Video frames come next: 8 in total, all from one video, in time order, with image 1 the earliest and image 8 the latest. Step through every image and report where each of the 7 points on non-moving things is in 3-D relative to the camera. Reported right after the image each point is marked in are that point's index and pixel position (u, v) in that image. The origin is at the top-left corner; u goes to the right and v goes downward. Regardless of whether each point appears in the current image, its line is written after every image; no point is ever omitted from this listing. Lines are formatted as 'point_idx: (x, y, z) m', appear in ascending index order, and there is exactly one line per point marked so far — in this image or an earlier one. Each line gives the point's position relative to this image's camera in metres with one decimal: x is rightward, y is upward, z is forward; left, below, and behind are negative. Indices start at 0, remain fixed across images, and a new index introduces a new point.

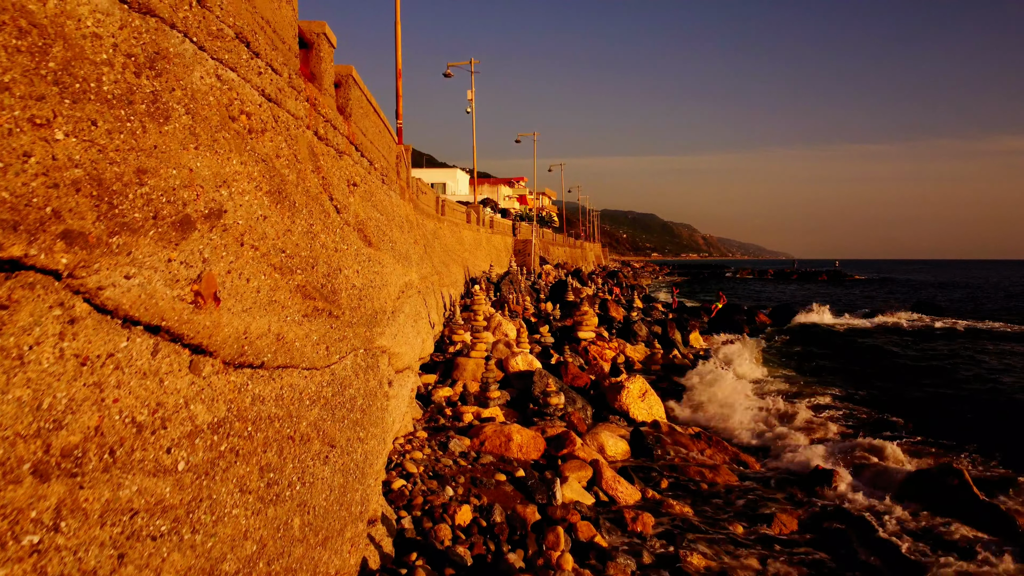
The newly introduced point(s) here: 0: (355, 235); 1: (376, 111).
0: (-1.5, +0.5, +5.3) m
1: (-1.8, +2.3, +7.4) m
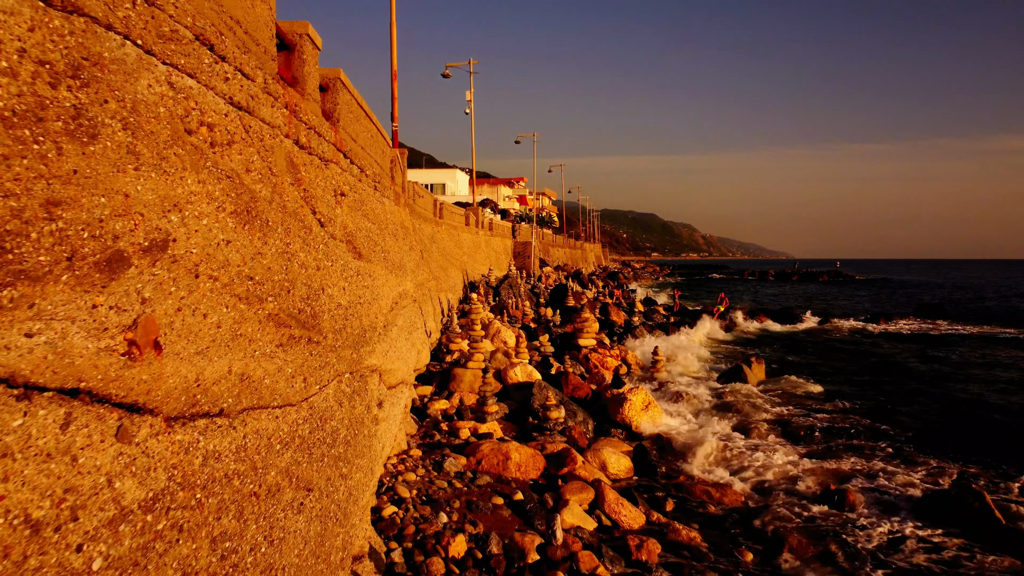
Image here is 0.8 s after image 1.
0: (-1.5, +0.3, +5.0) m
1: (-1.8, +2.2, +7.1) m
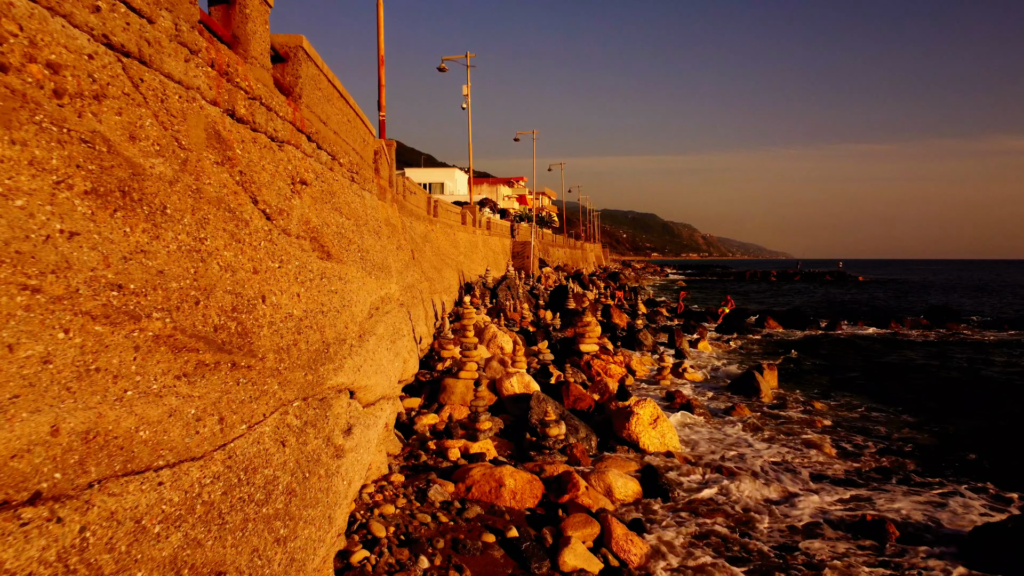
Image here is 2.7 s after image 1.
0: (-1.6, +0.3, +4.2) m
1: (-1.9, +2.1, +6.3) m
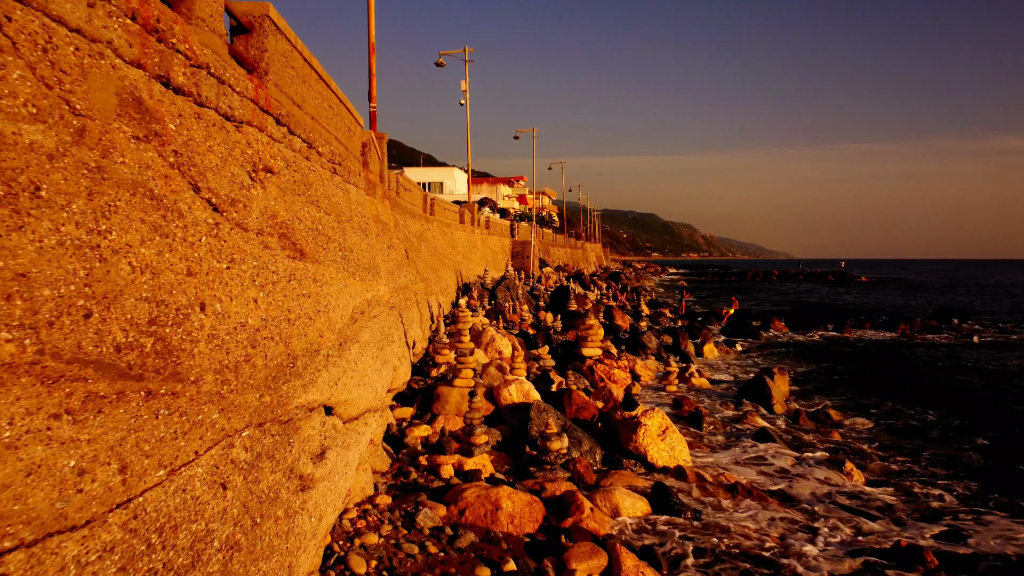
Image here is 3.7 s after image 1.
0: (-1.6, +0.3, +3.6) m
1: (-1.9, +2.1, +5.7) m
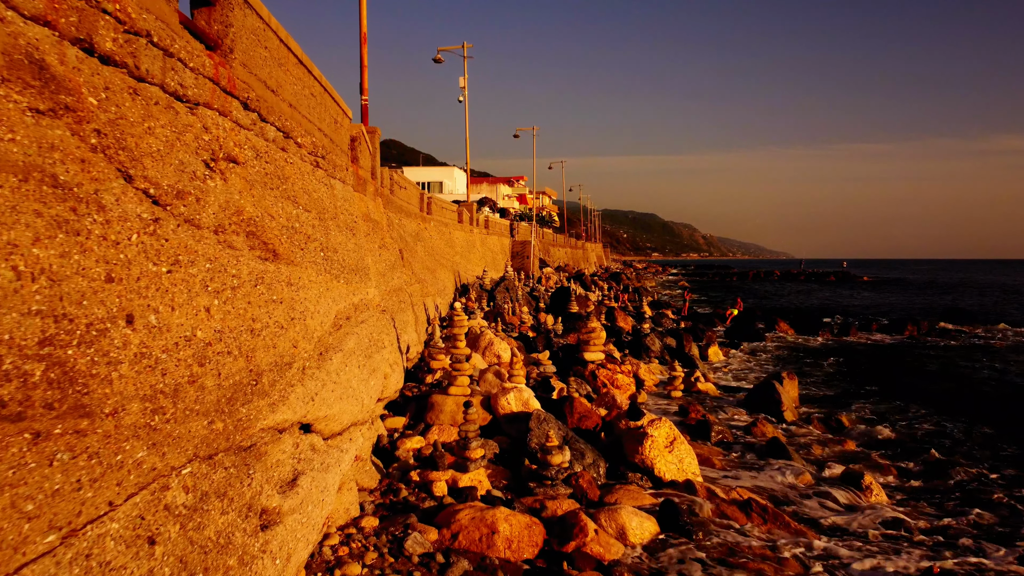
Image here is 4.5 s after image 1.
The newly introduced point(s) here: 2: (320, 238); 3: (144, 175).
0: (-1.6, +0.2, +3.1) m
1: (-1.9, +2.1, +5.2) m
2: (-1.8, +0.5, +5.2) m
3: (-1.6, +0.5, +2.5) m
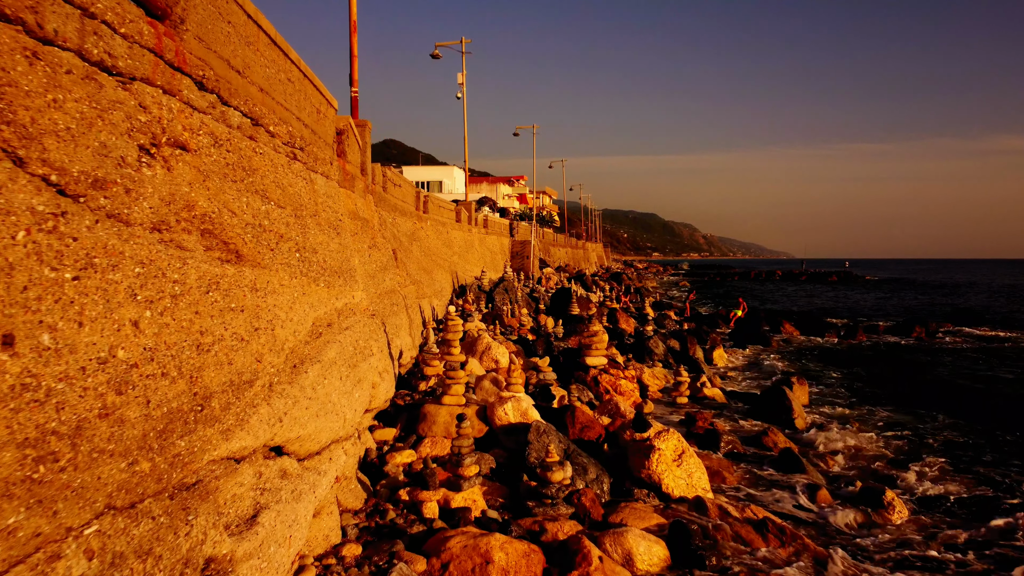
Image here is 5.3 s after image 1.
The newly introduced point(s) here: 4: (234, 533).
0: (-1.7, +0.2, +2.6) m
1: (-2.0, +2.0, +4.7) m
2: (-1.8, +0.4, +4.7) m
3: (-1.7, +0.5, +2.0) m
4: (-1.4, -1.2, +2.8) m
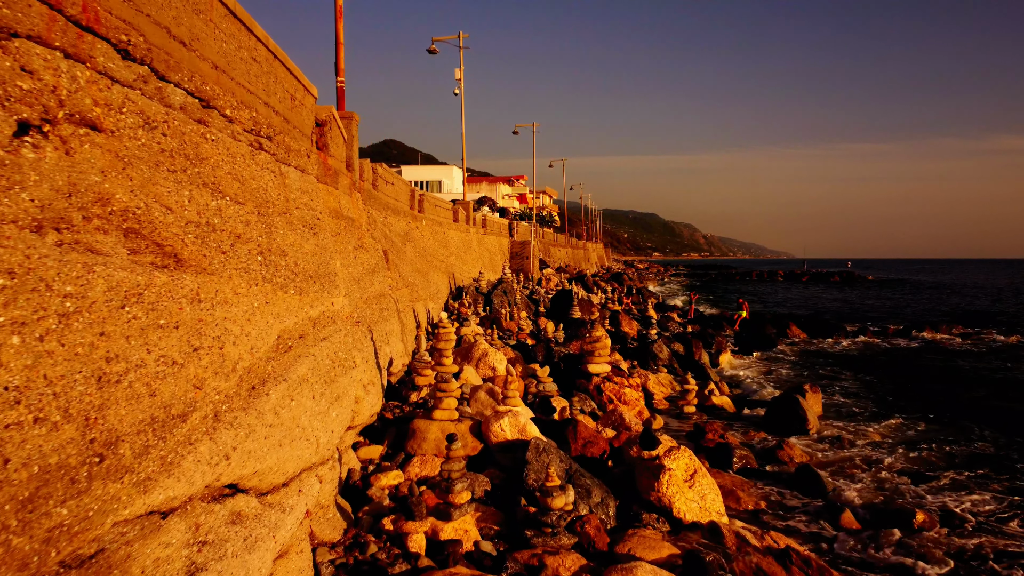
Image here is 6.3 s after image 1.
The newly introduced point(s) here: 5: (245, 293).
0: (-1.7, +0.1, +2.0) m
1: (-2.0, +2.0, +4.1) m
2: (-1.8, +0.4, +4.1) m
3: (-1.7, +0.4, +1.4) m
4: (-1.4, -1.3, +2.2) m
5: (-1.7, 0.0, +3.6) m
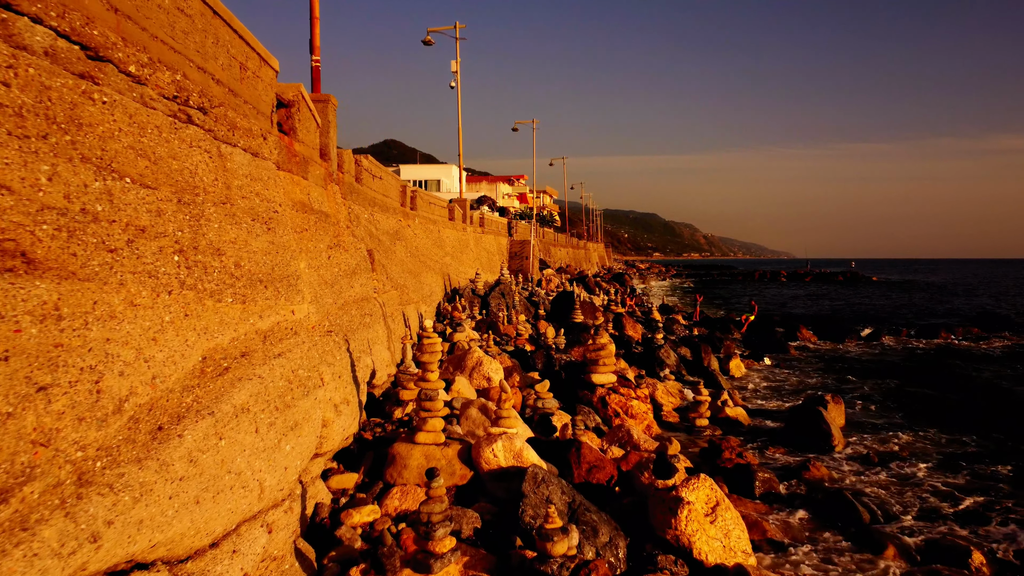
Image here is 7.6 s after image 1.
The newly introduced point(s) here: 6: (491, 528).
0: (-1.8, +0.1, +1.1) m
1: (-2.1, +1.9, +3.2) m
2: (-1.9, +0.3, +3.2) m
3: (-1.8, +0.4, +0.5) m
4: (-1.5, -1.3, +1.4) m
5: (-1.8, -0.1, +2.8) m
6: (-0.2, -2.3, +5.4) m
